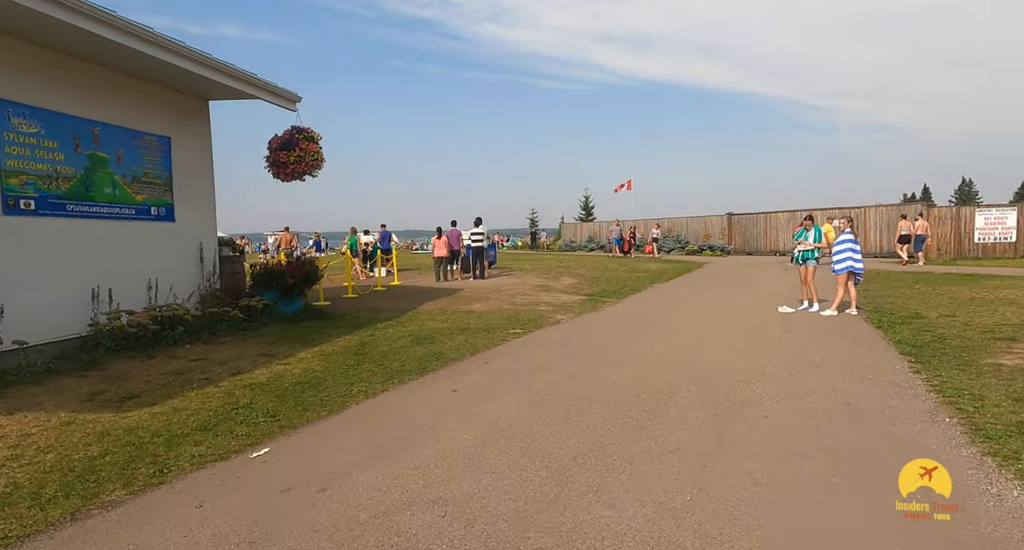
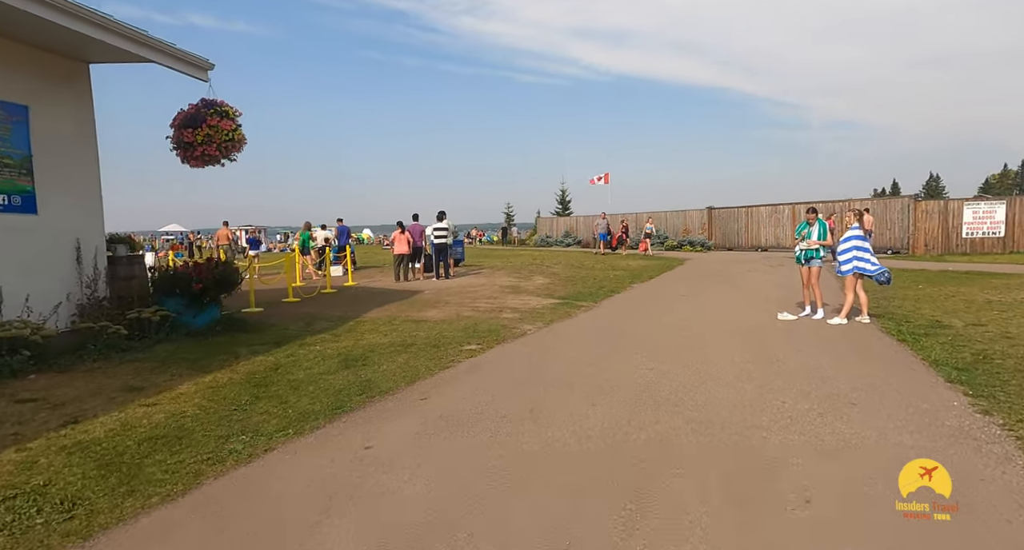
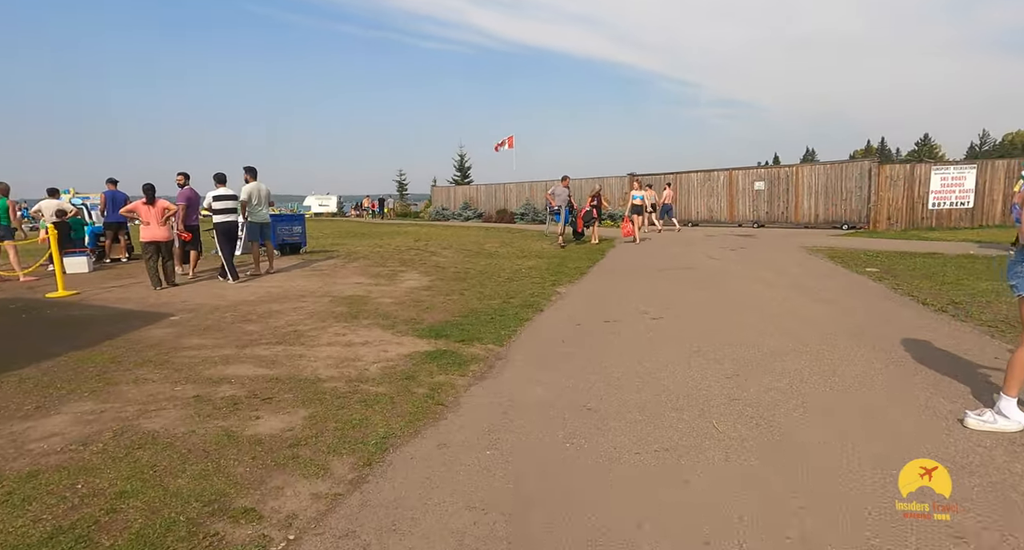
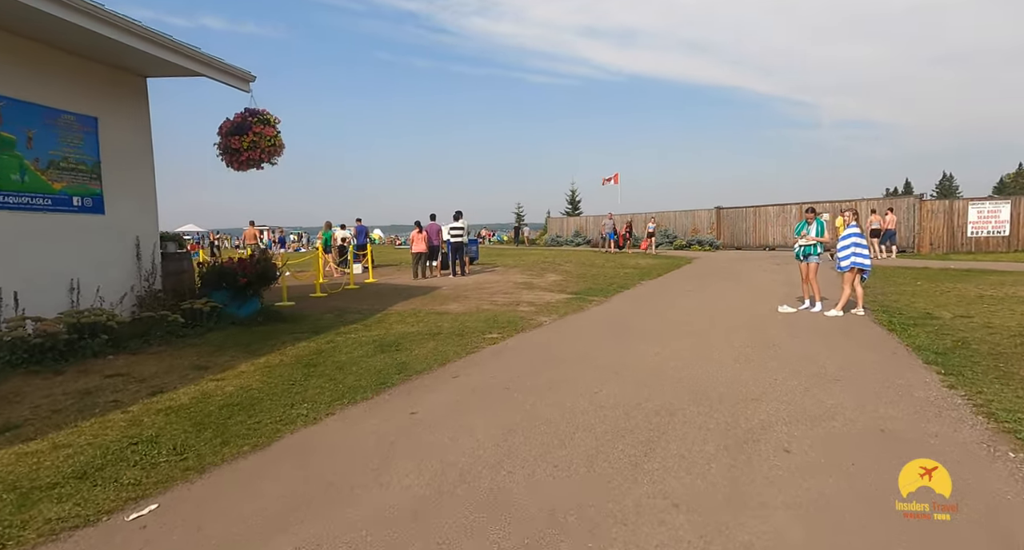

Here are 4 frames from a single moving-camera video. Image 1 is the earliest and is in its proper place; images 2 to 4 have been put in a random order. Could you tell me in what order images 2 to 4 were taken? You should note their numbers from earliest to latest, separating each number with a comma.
4, 2, 3
